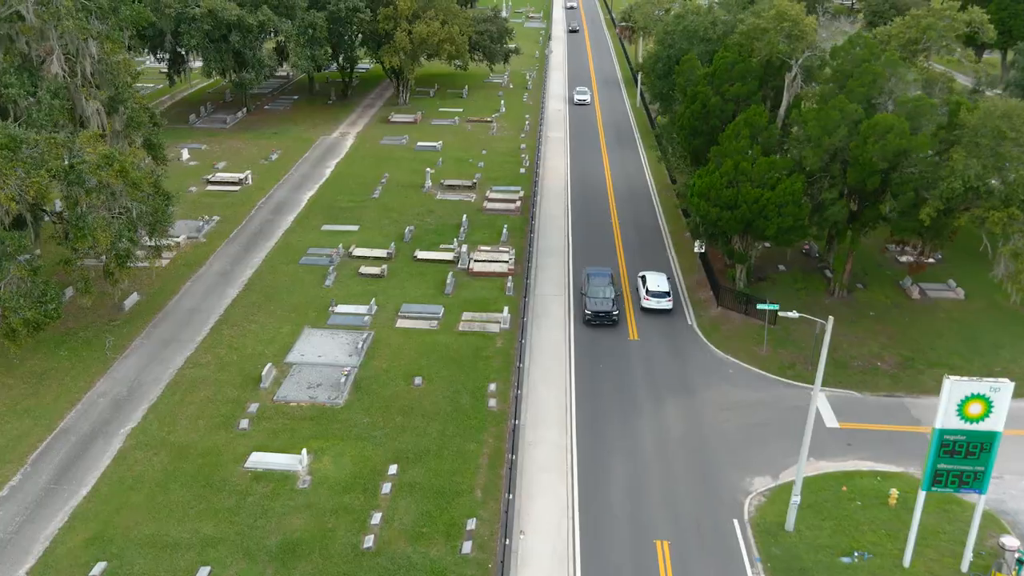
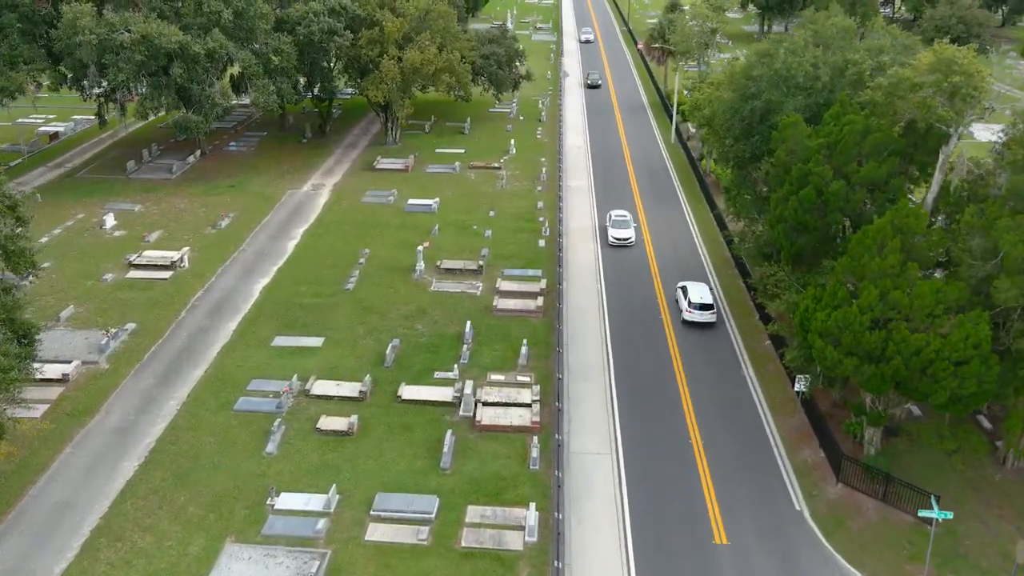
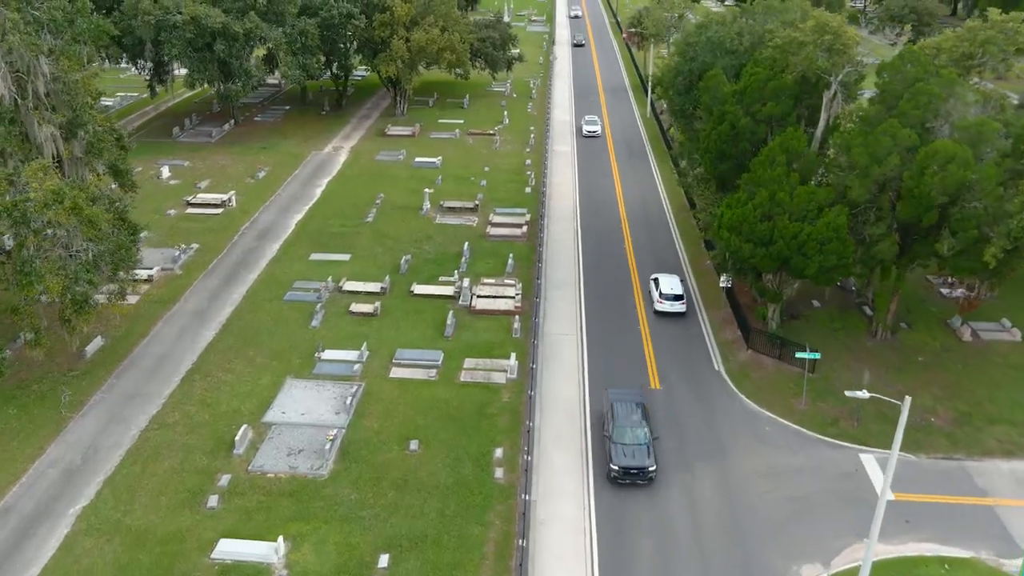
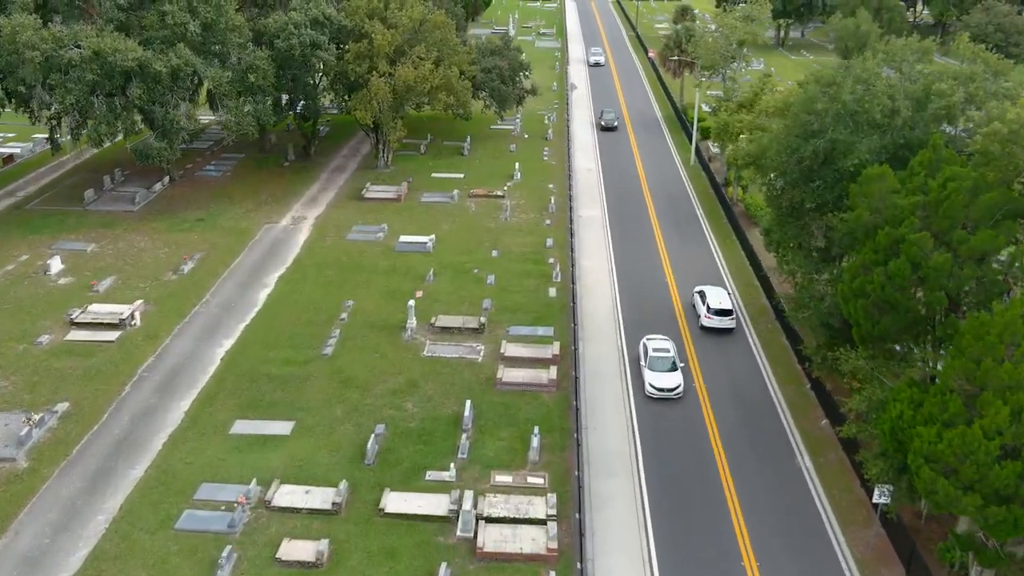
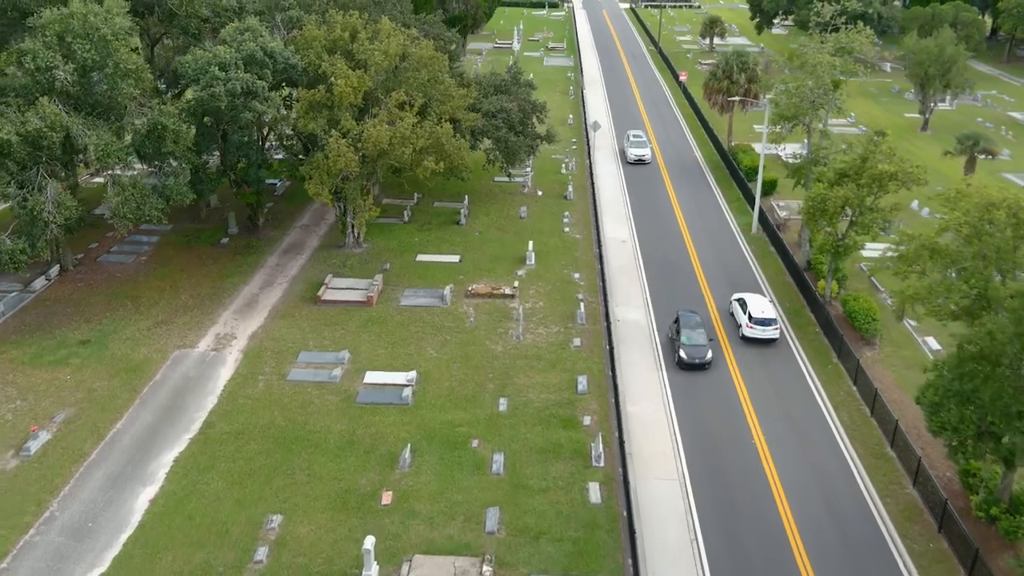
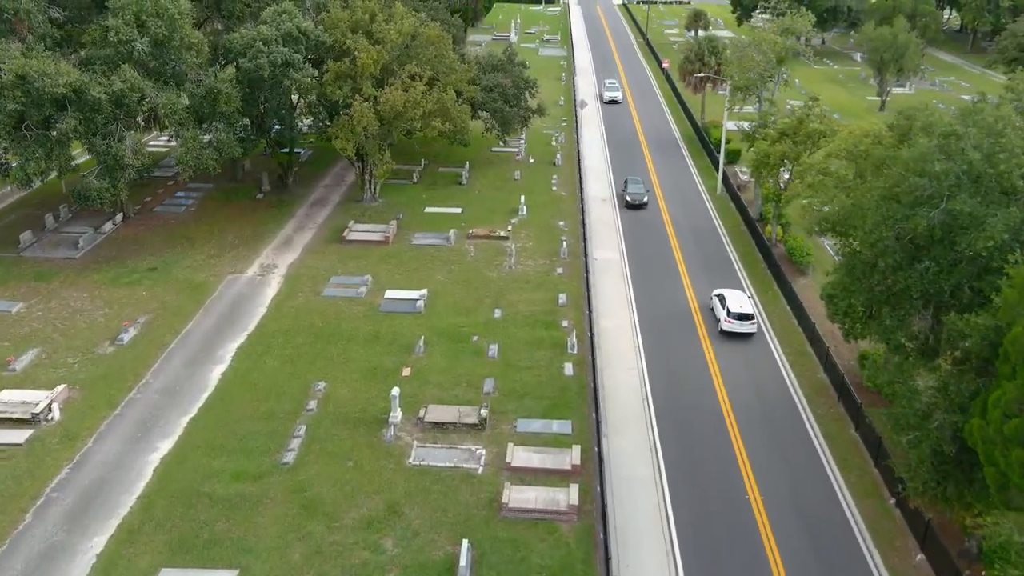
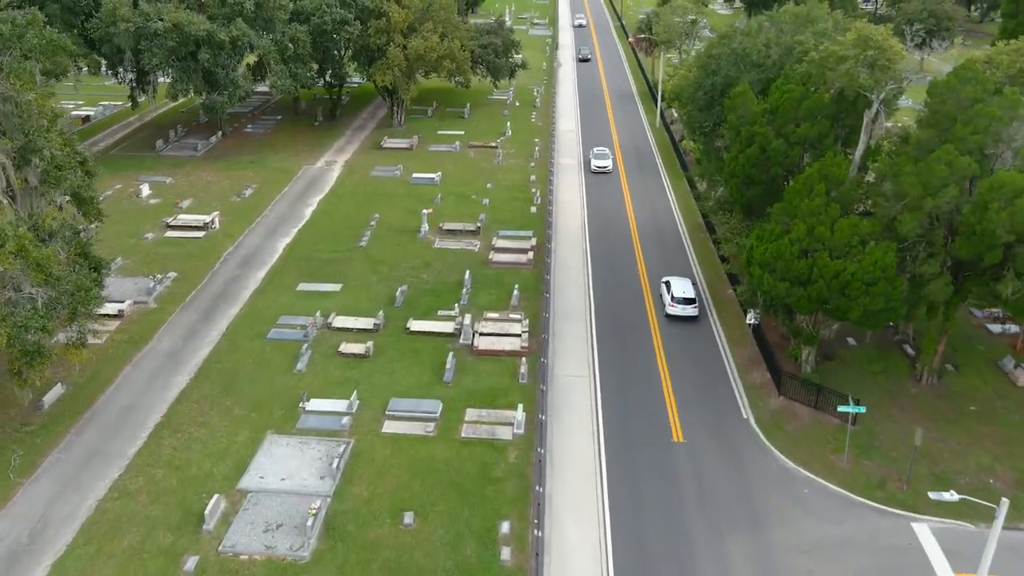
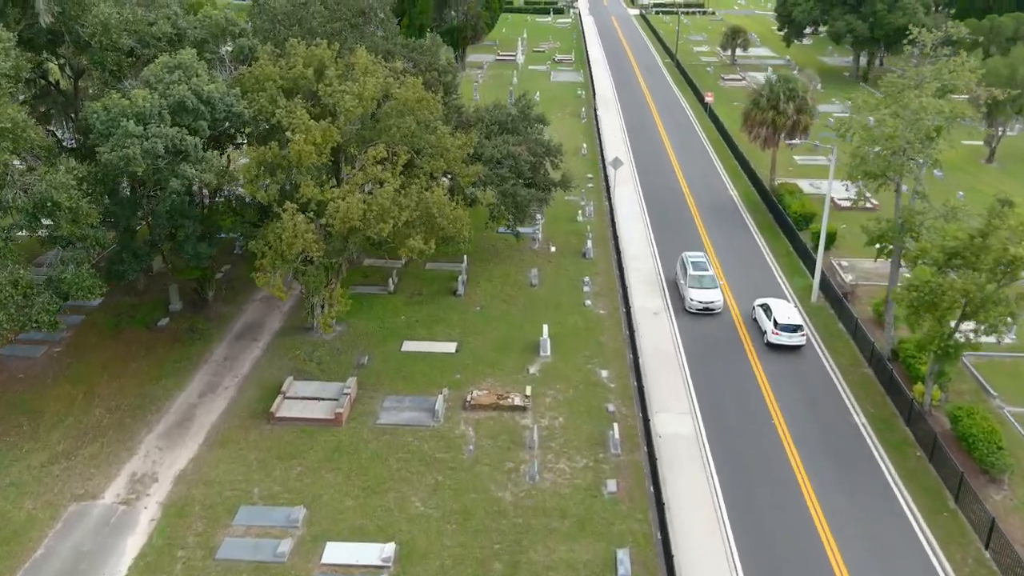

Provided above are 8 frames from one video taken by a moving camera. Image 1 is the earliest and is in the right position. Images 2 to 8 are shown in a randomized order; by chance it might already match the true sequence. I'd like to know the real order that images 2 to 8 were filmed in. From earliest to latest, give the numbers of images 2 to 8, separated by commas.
3, 7, 2, 4, 6, 5, 8
